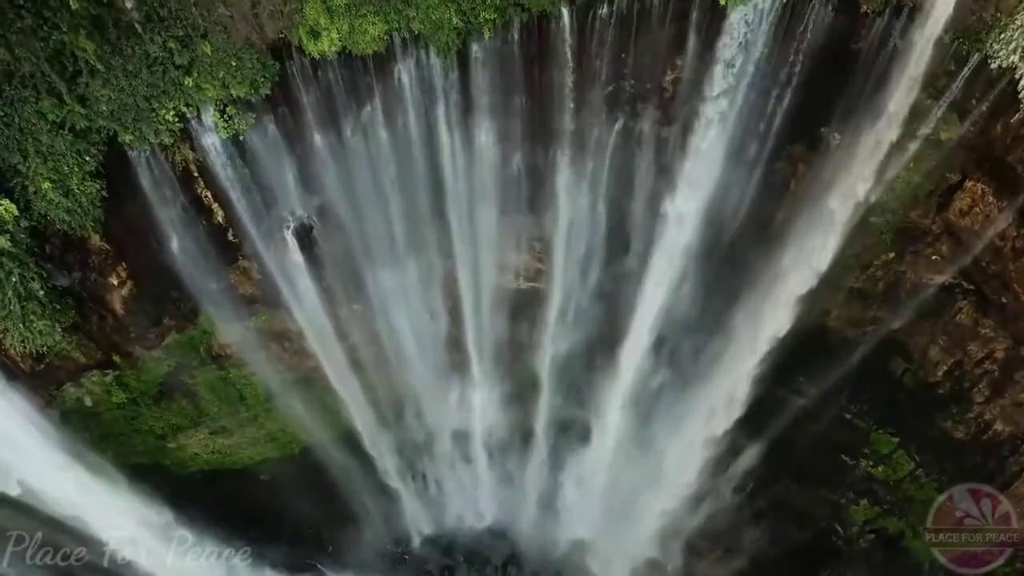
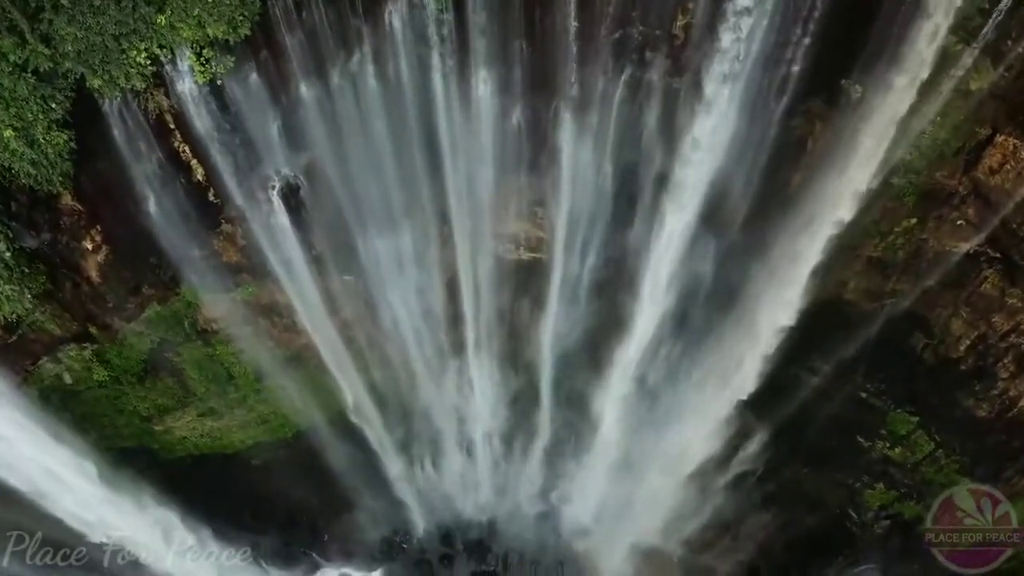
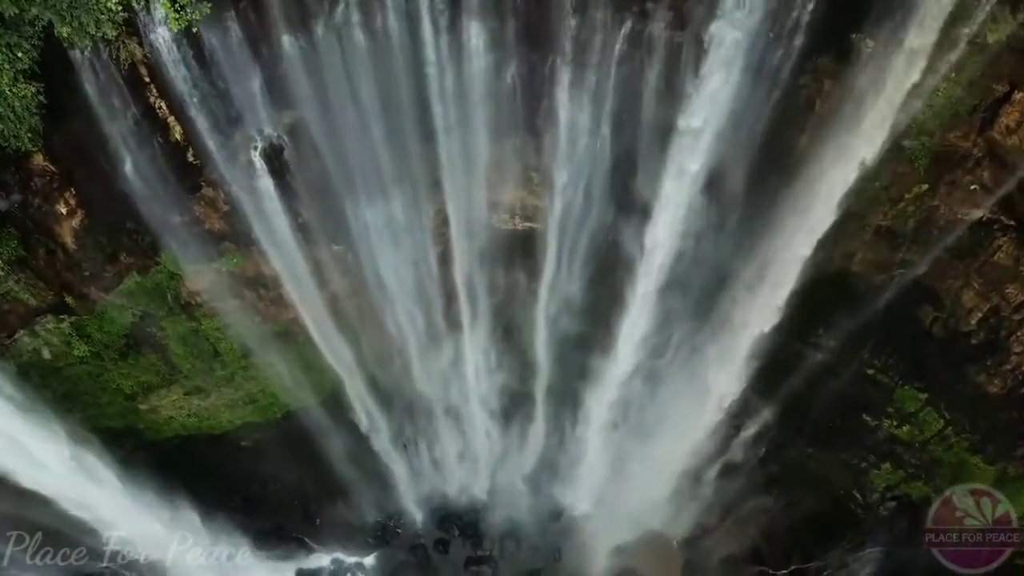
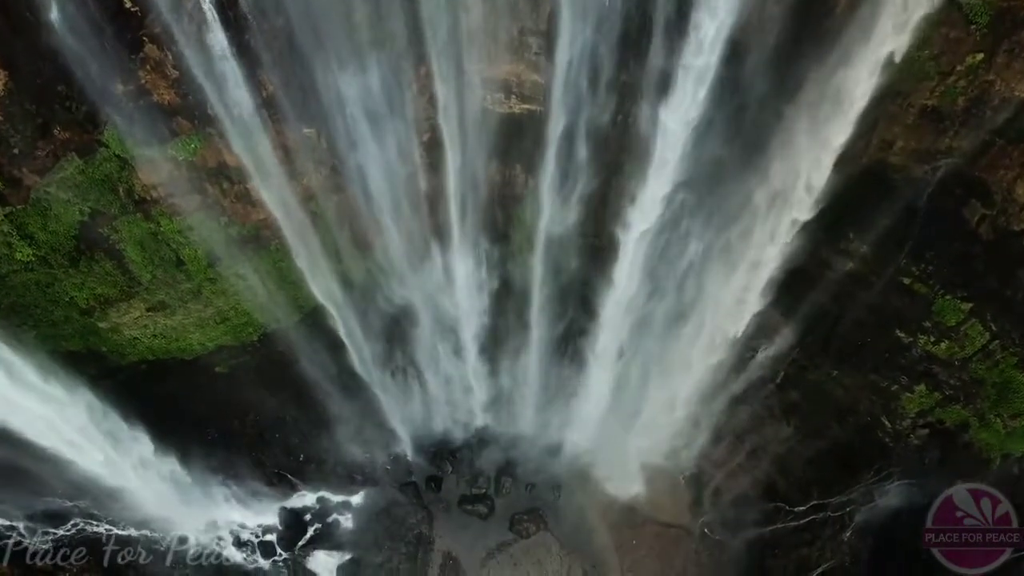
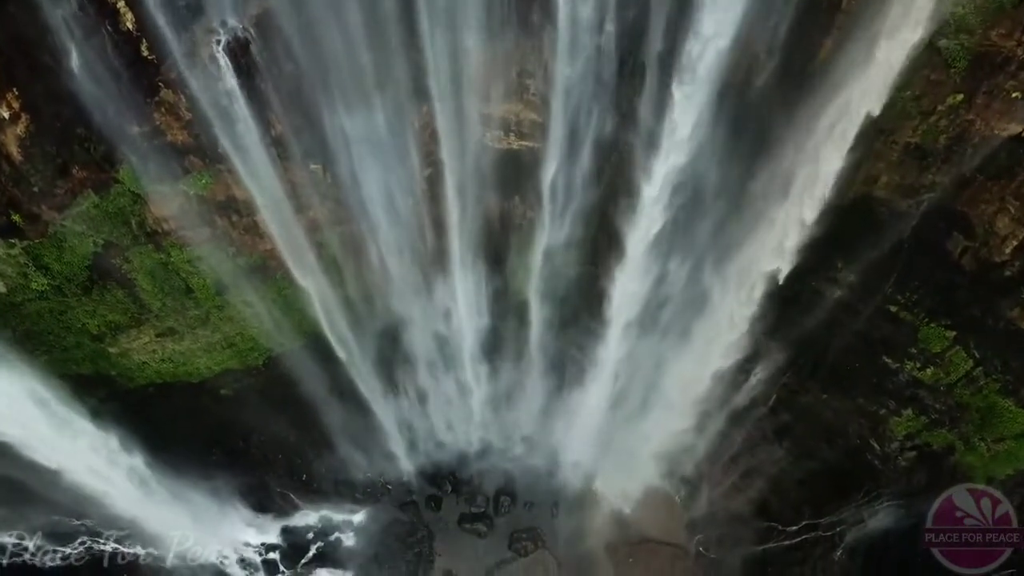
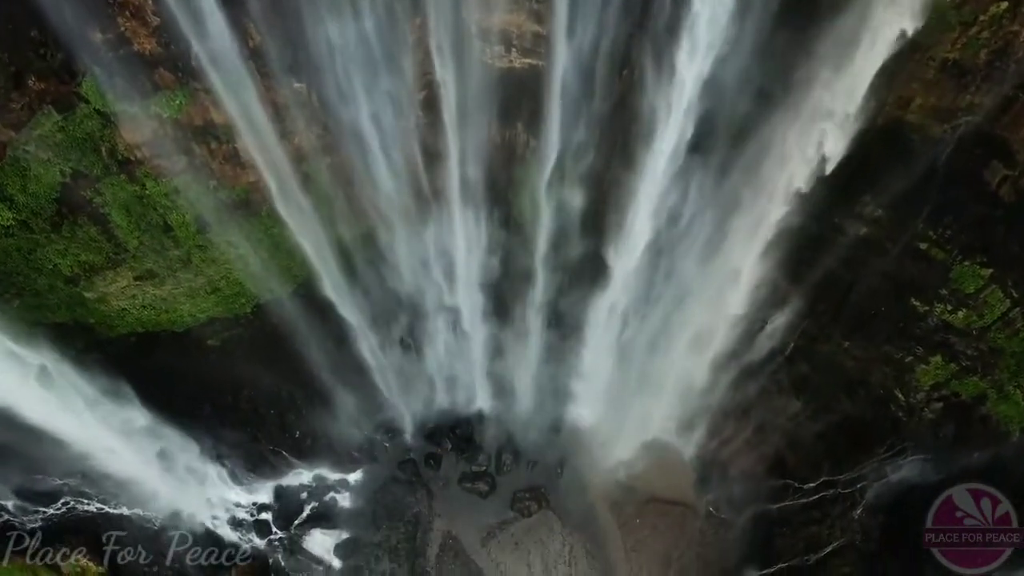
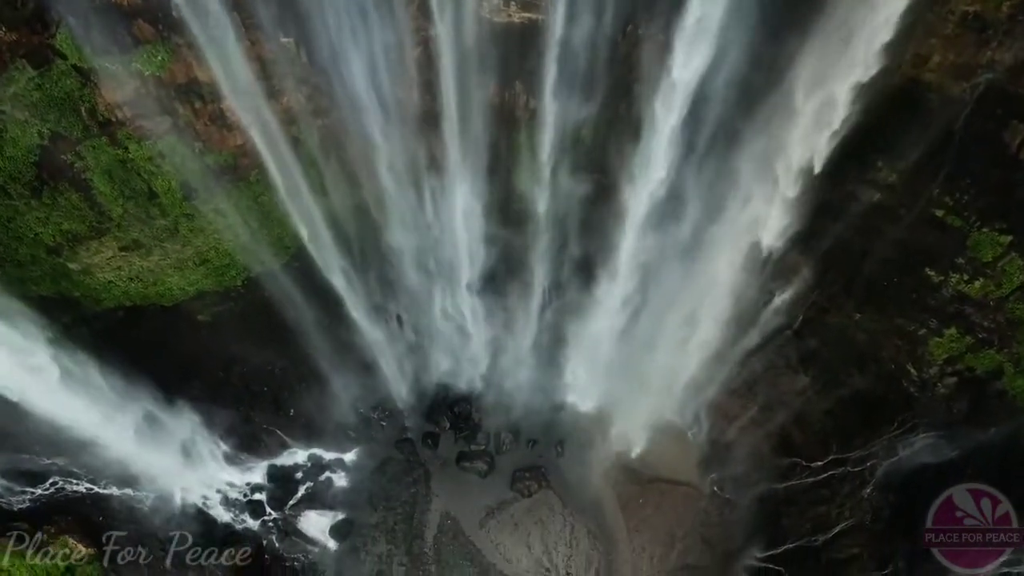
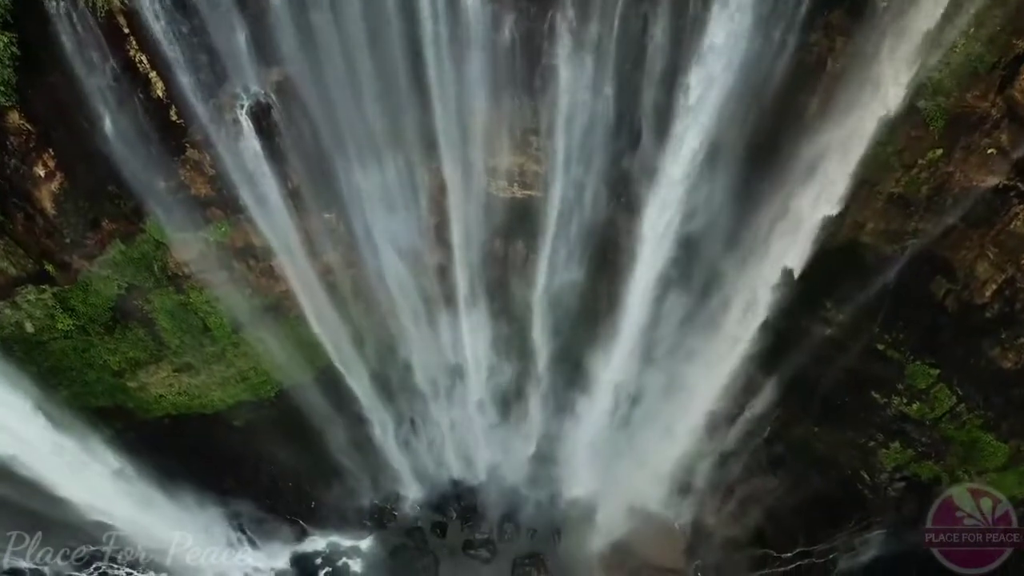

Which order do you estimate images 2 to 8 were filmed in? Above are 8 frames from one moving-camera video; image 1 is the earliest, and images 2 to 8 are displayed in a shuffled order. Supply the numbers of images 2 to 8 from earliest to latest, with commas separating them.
2, 3, 8, 5, 4, 6, 7
